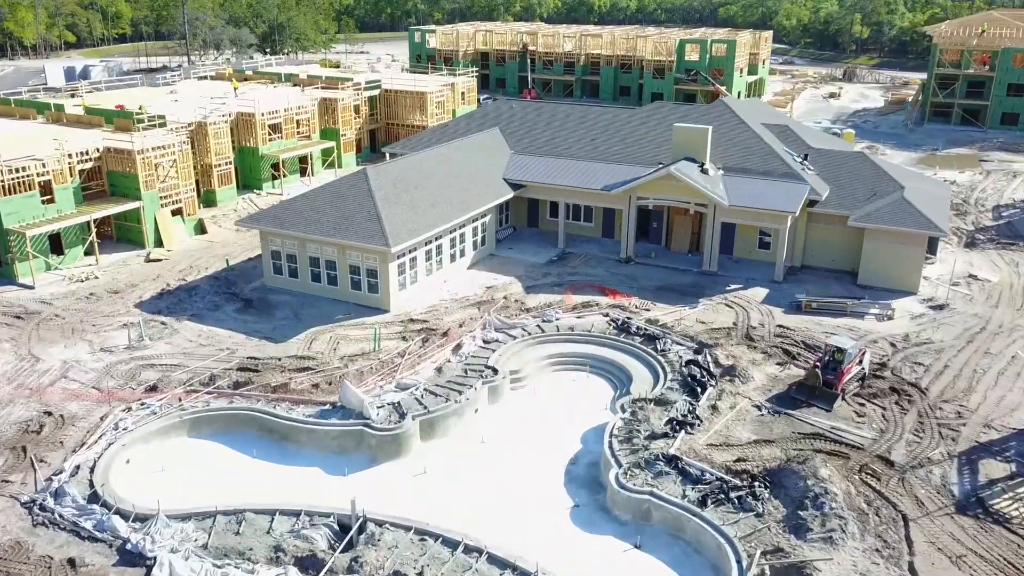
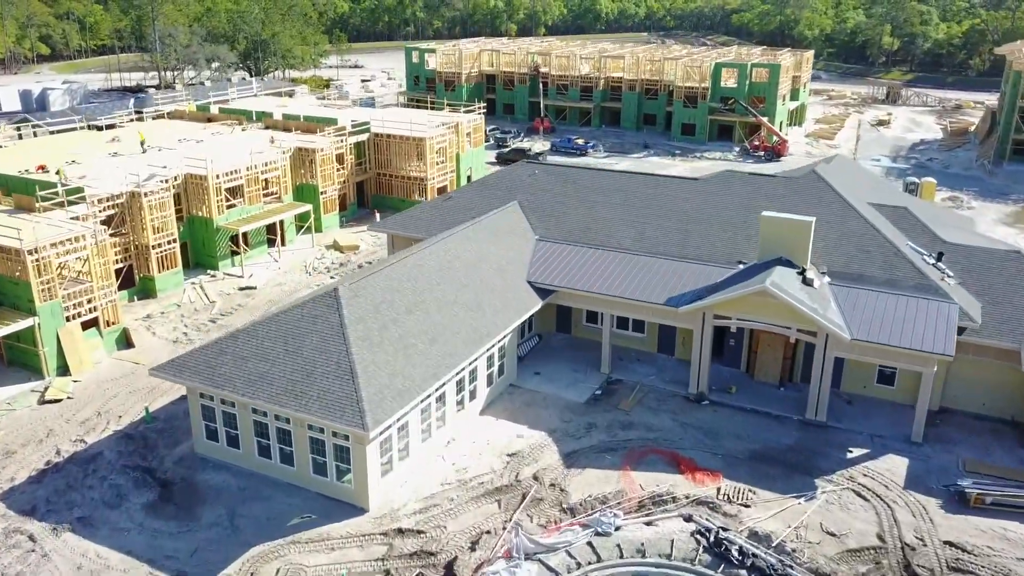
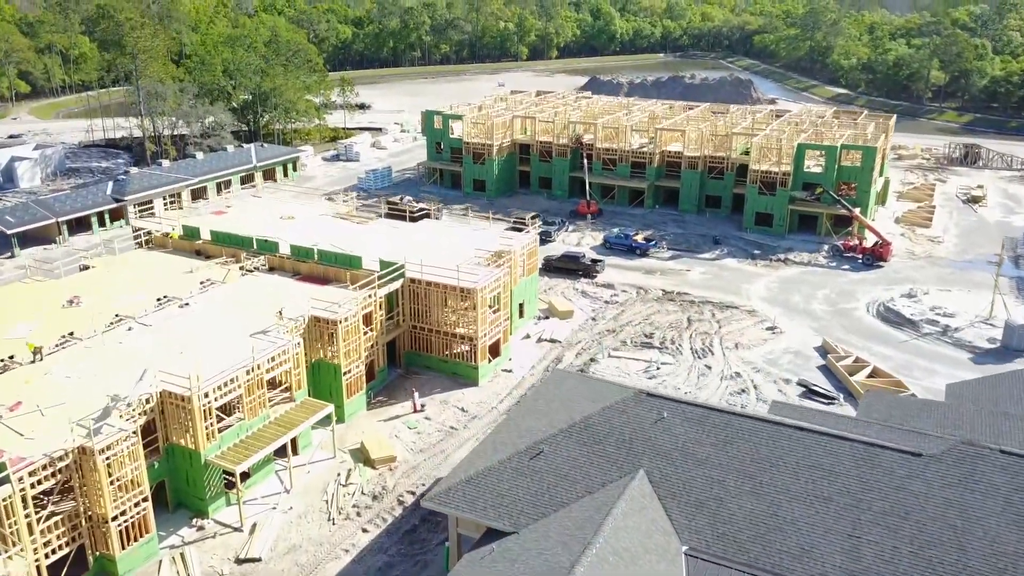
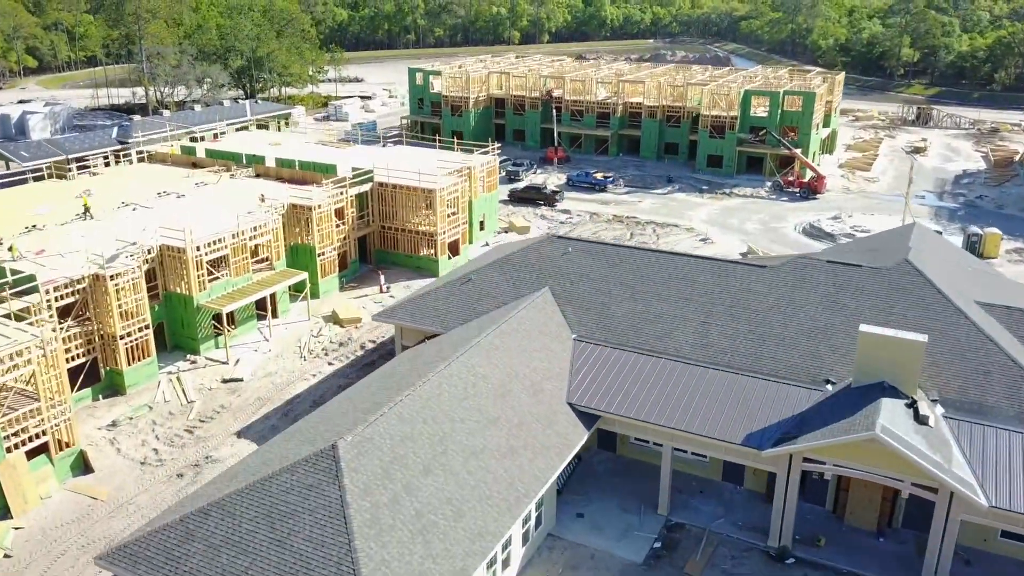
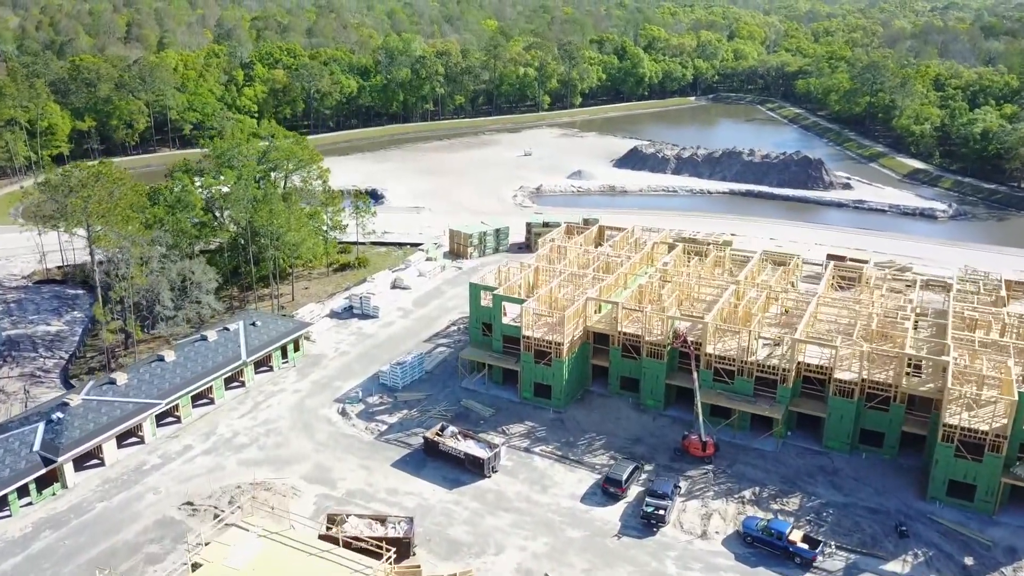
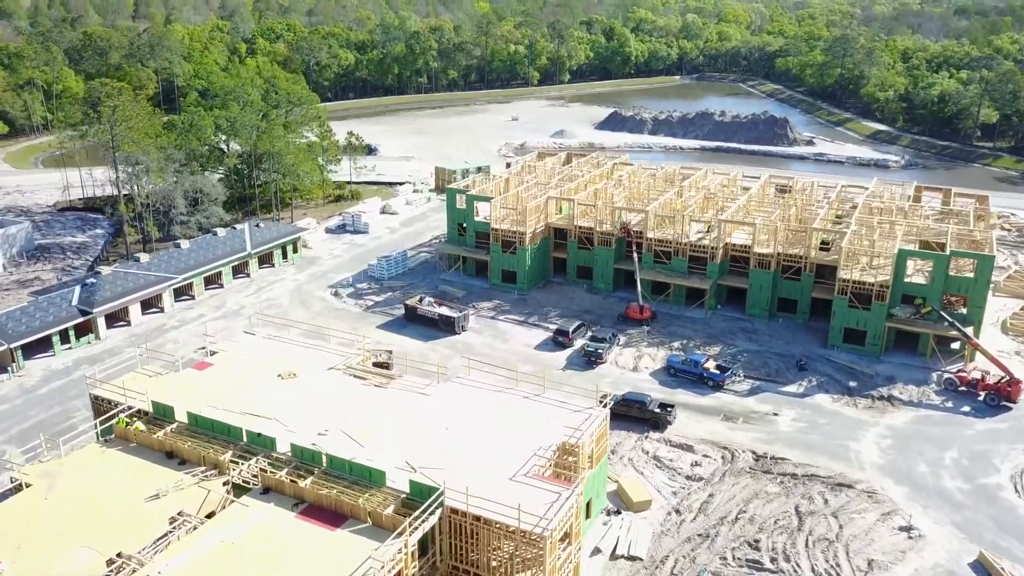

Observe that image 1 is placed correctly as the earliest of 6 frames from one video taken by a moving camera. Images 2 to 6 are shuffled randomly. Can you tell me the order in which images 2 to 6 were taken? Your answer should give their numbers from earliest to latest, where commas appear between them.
2, 4, 3, 6, 5
